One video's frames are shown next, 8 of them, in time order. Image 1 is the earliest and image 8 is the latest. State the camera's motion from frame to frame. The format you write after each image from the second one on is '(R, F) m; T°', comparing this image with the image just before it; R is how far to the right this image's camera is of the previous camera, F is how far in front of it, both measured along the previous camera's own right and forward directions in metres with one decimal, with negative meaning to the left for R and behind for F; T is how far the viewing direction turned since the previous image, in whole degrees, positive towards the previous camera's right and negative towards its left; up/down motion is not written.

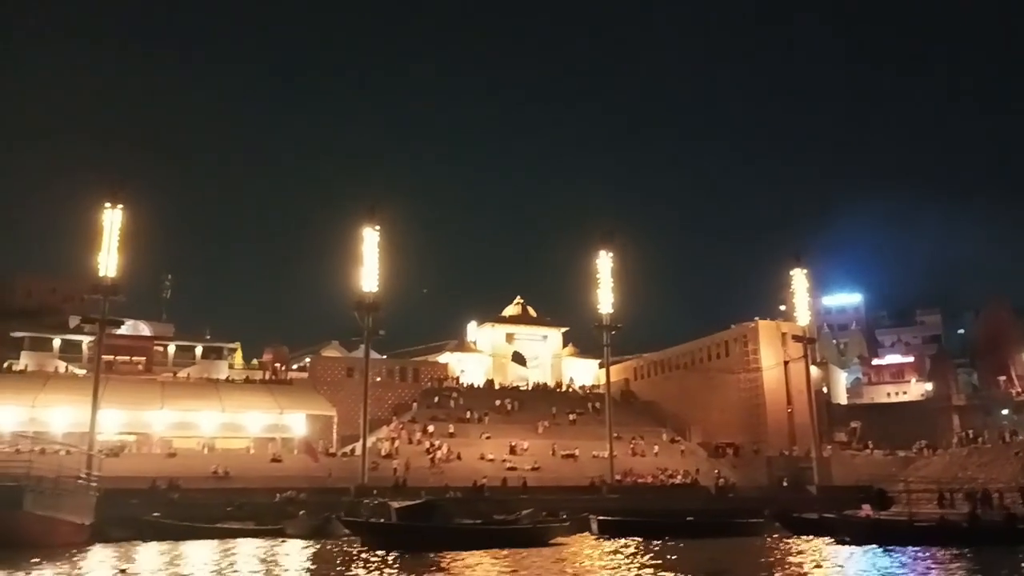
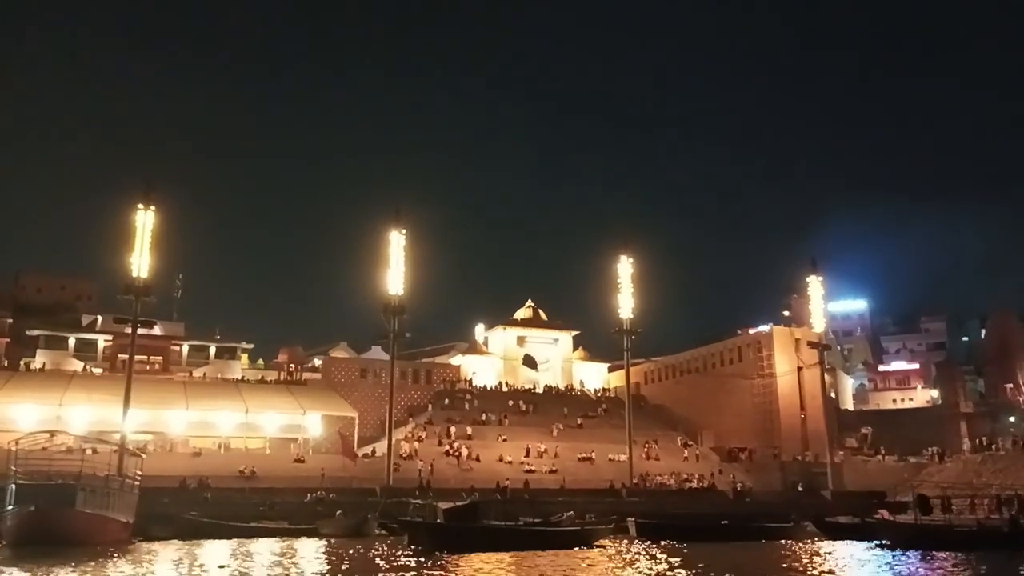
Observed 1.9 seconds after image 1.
(-1.3, -0.5) m; 0°
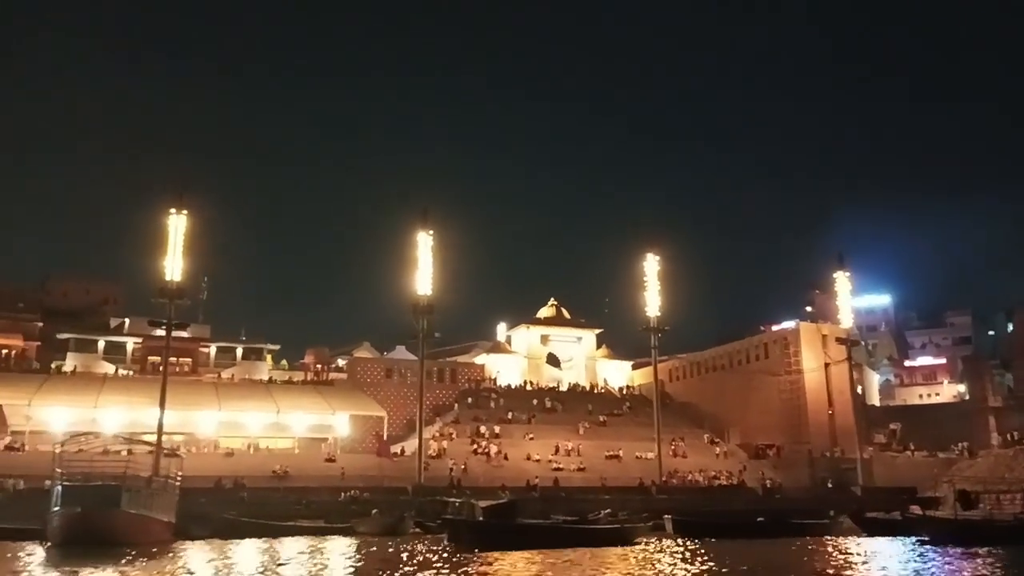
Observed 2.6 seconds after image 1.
(-0.5, -0.2) m; -1°
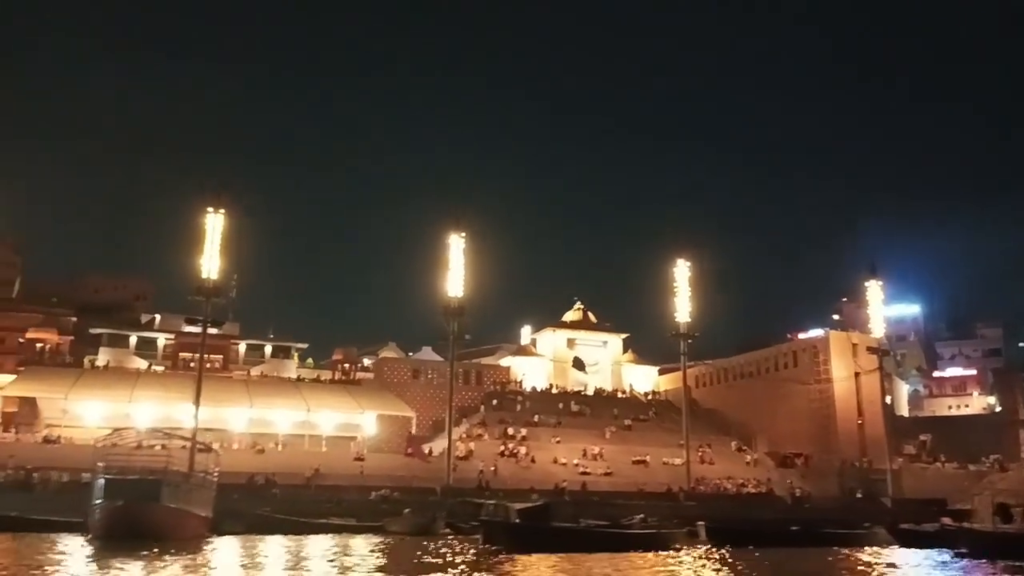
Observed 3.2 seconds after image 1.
(-0.4, -0.1) m; -1°
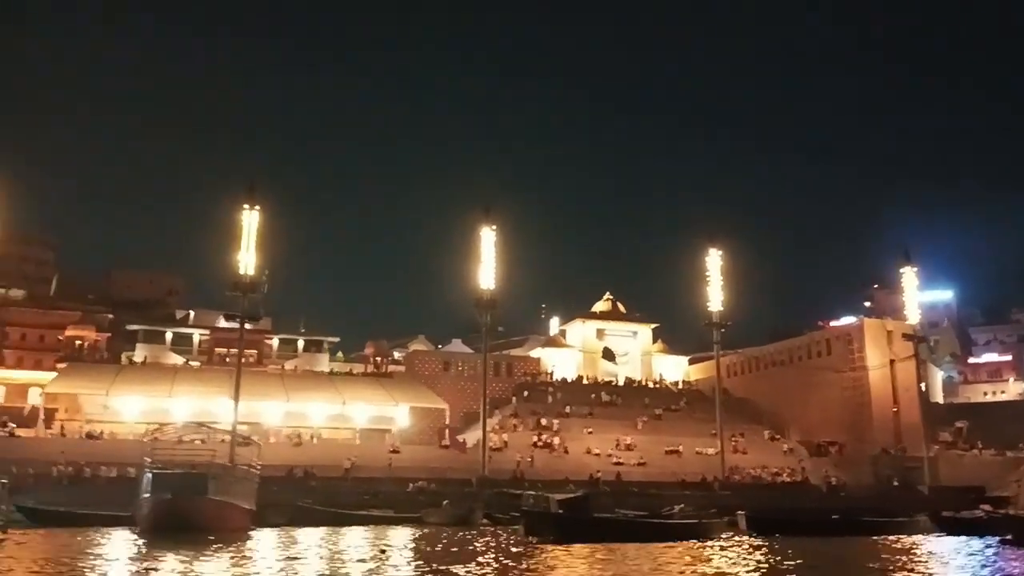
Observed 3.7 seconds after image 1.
(-0.3, -0.1) m; -2°
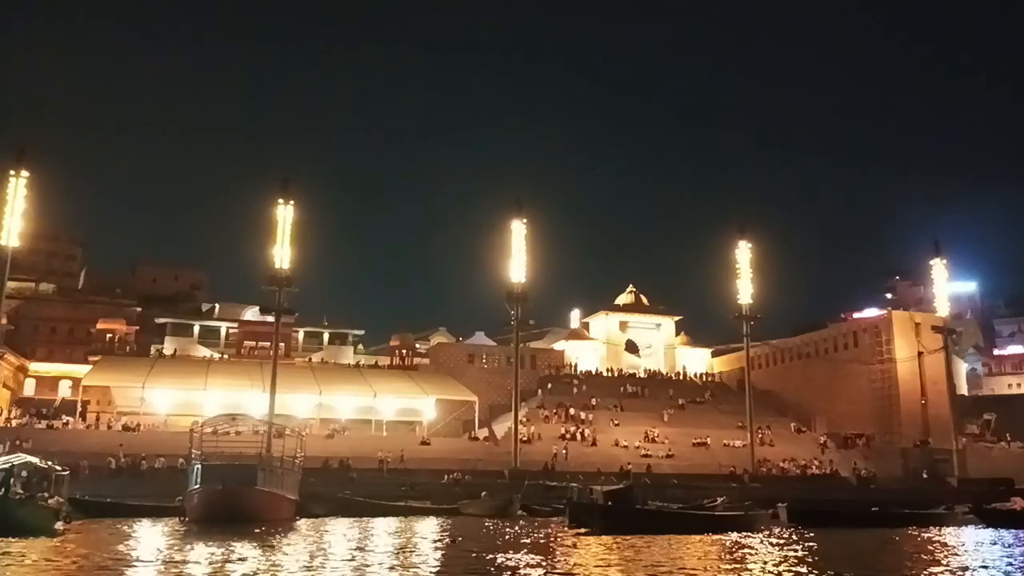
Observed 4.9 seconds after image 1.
(-0.8, -0.3) m; -1°
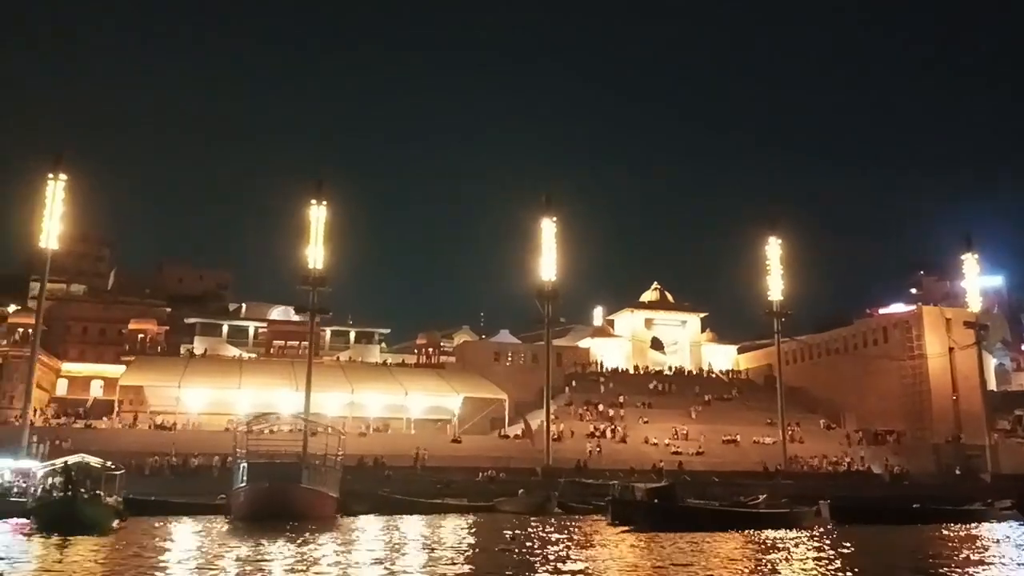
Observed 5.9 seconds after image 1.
(-0.7, -0.2) m; -1°
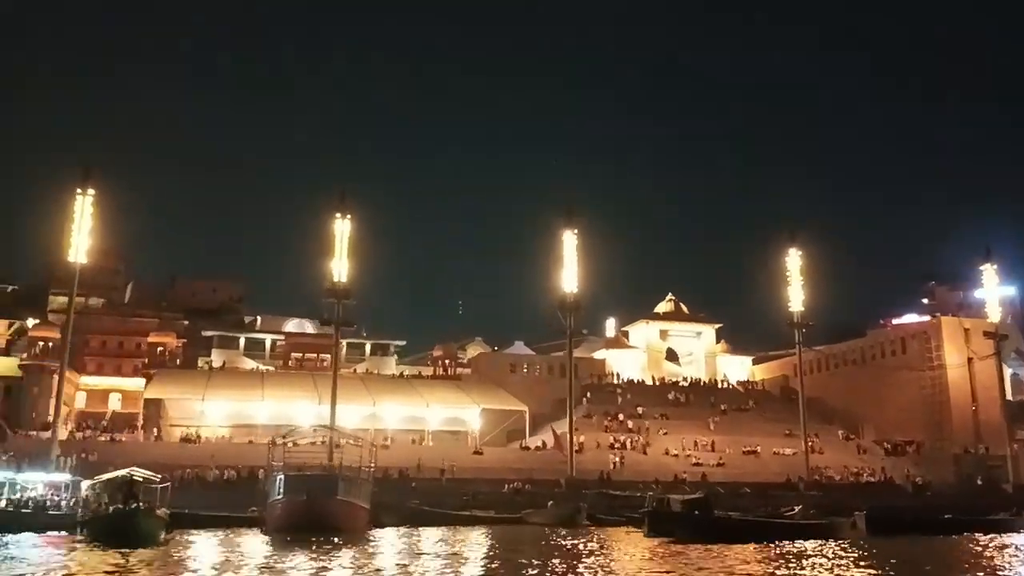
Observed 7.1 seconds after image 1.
(-0.8, -0.2) m; 0°
